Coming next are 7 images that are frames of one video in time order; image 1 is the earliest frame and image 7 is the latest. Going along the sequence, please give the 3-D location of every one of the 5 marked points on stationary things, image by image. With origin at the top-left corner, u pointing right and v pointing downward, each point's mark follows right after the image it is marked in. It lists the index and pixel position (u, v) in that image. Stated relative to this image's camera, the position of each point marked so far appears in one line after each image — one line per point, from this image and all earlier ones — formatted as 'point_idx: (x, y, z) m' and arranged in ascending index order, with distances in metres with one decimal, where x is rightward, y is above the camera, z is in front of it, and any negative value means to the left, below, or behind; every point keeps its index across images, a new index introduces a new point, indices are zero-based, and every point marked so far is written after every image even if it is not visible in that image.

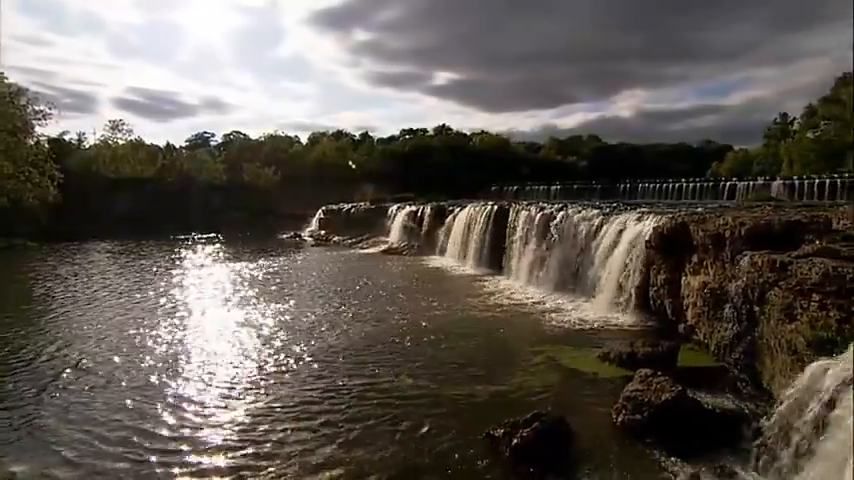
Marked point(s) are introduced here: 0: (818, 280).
0: (+7.6, -0.8, +9.7) m
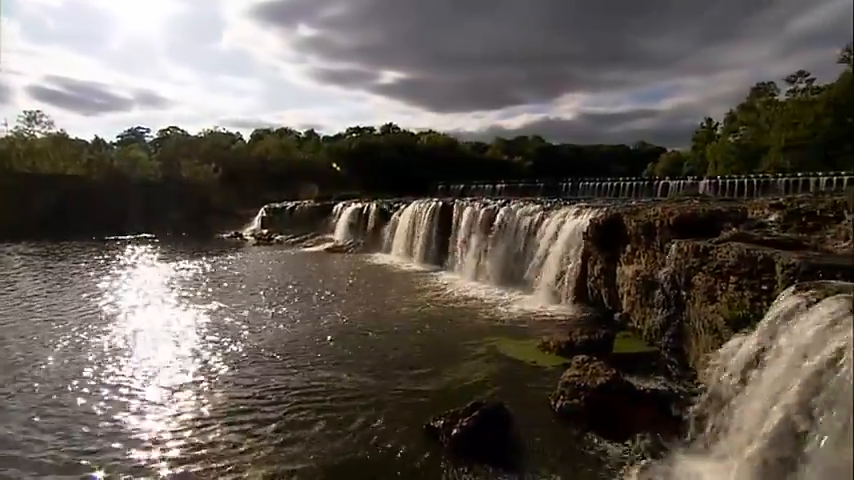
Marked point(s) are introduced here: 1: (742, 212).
0: (+6.3, -0.5, +10.2) m
1: (+8.8, +0.8, +13.8) m
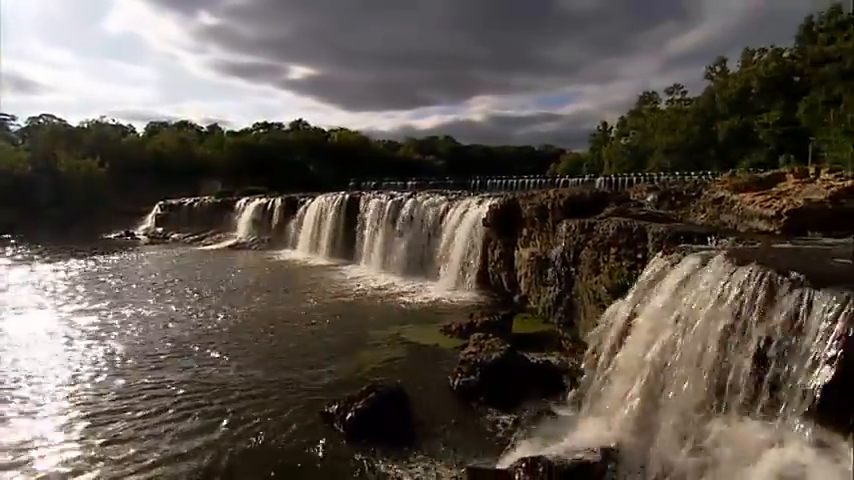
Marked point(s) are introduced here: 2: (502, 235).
0: (+4.0, +0.1, +10.7) m
1: (+5.9, +1.4, +14.8) m
2: (+2.7, +0.2, +17.6) m
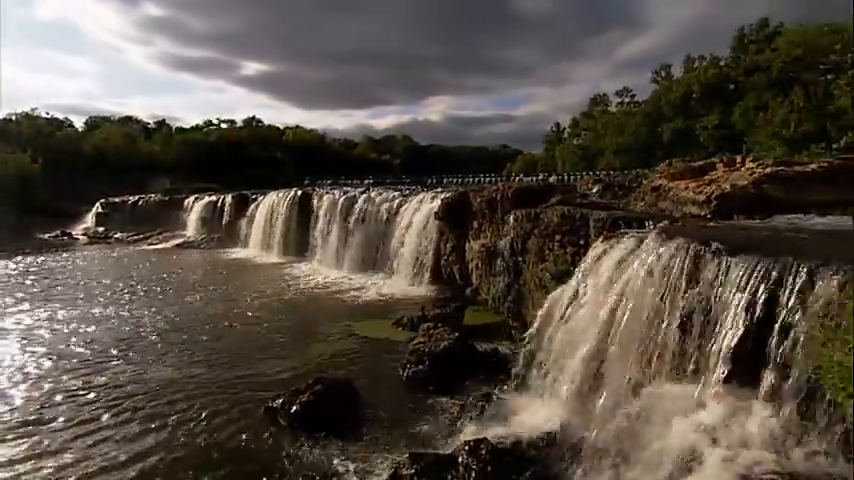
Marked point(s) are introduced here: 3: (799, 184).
0: (+2.9, +0.4, +10.9) m
1: (+4.4, +1.6, +15.1) m
2: (+0.9, +0.4, +17.7) m
3: (+7.9, +1.2, +10.5) m
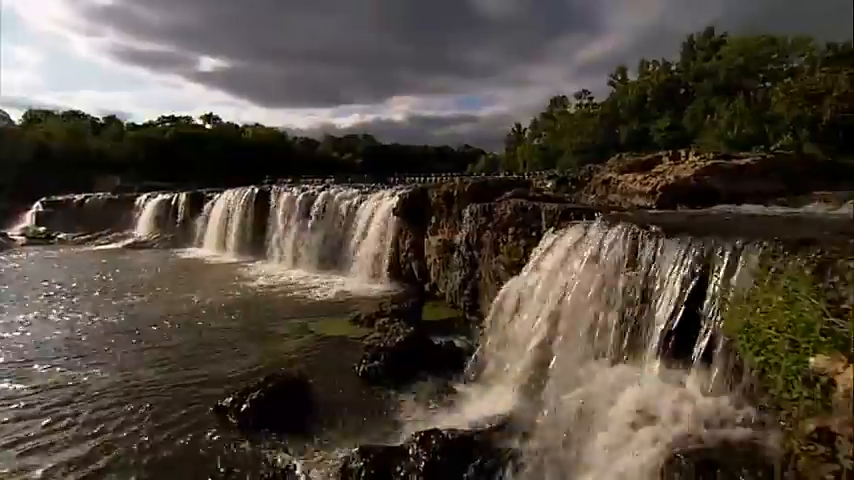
0: (+1.9, +0.5, +11.0) m
1: (+3.0, +1.8, +15.3) m
2: (-0.5, +0.6, +17.6) m
3: (+6.9, +1.4, +11.0) m
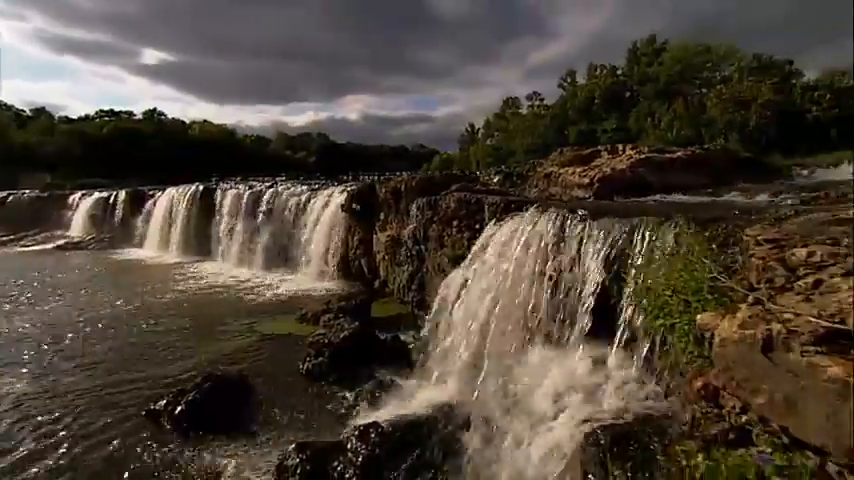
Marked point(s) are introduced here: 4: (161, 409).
0: (+0.6, +0.7, +11.0) m
1: (+1.4, +2.0, +15.4) m
2: (-2.3, +0.7, +17.4) m
3: (+5.6, +1.6, +11.4) m
4: (-4.9, -3.0, +8.8) m
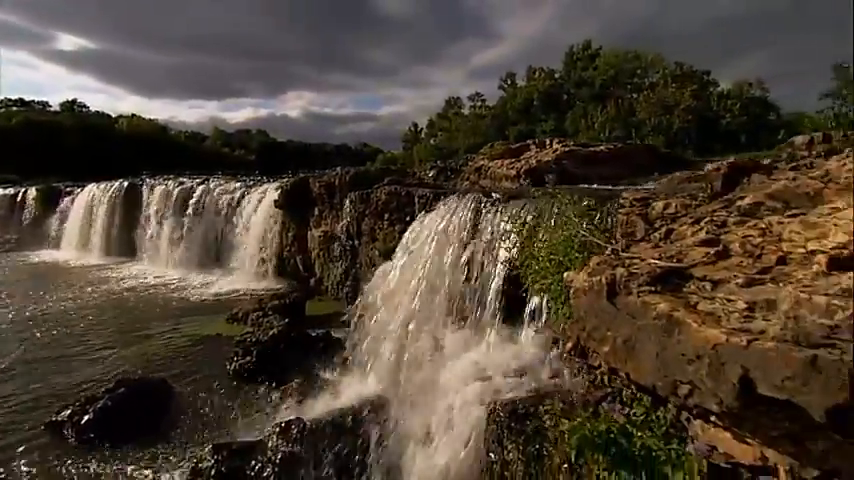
0: (-0.9, +0.9, +10.9) m
1: (-0.6, +2.1, +15.3) m
2: (-4.5, +0.8, +16.9) m
3: (+4.0, +1.8, +11.8) m
4: (-6.1, -2.9, +8.1) m
